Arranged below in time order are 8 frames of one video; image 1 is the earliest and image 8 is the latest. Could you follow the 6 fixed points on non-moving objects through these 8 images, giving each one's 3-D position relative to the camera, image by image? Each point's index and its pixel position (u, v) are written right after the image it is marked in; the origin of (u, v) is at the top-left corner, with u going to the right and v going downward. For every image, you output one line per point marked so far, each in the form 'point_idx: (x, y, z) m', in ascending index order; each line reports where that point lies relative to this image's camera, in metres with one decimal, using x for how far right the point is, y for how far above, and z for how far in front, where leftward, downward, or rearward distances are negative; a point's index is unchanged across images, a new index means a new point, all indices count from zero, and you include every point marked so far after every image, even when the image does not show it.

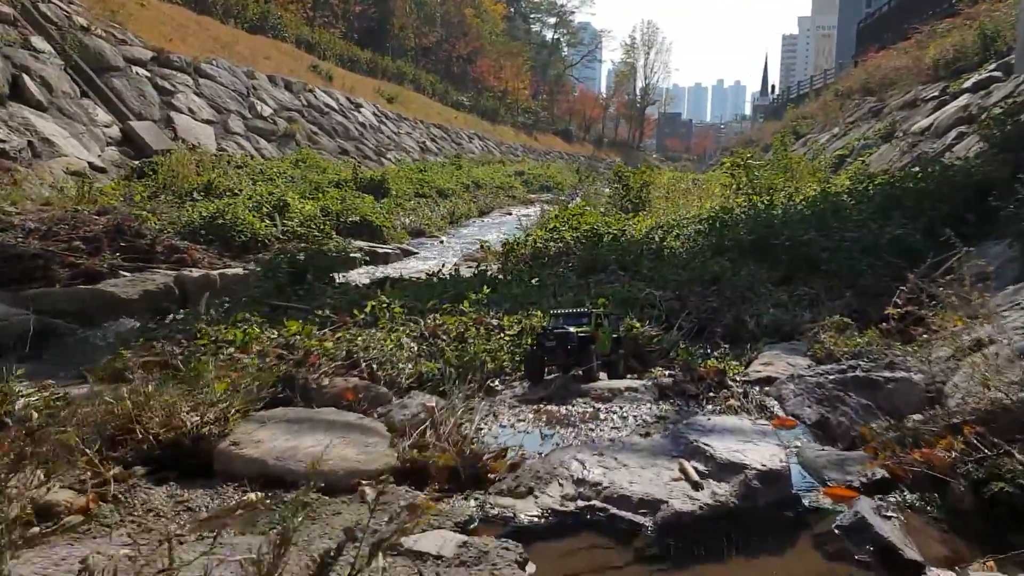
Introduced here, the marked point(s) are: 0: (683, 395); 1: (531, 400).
0: (+1.3, -0.8, +7.3) m
1: (+0.1, -0.8, +7.0) m
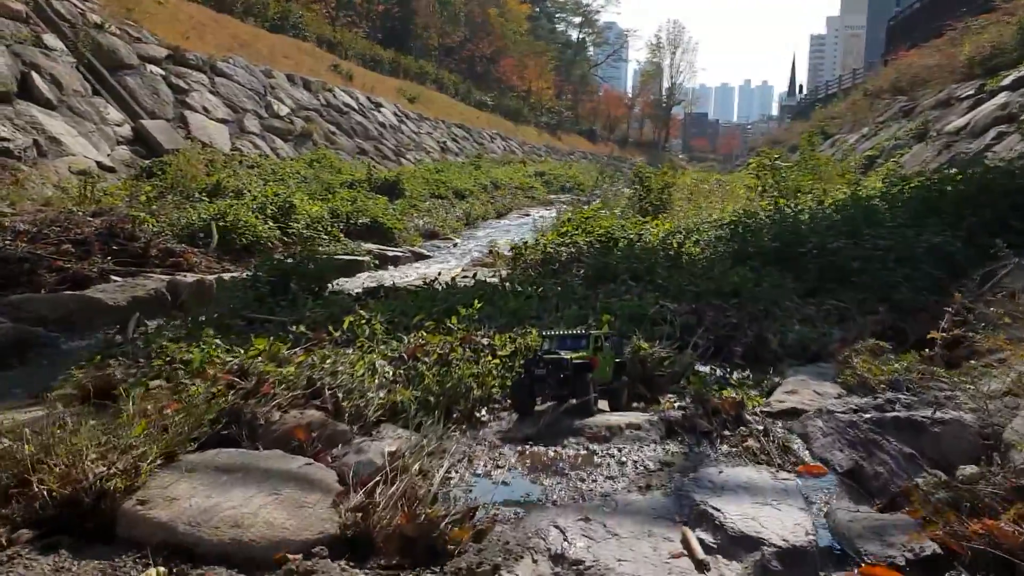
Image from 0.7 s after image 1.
0: (+1.2, -1.0, +6.4) m
1: (0.0, -1.0, +6.0) m
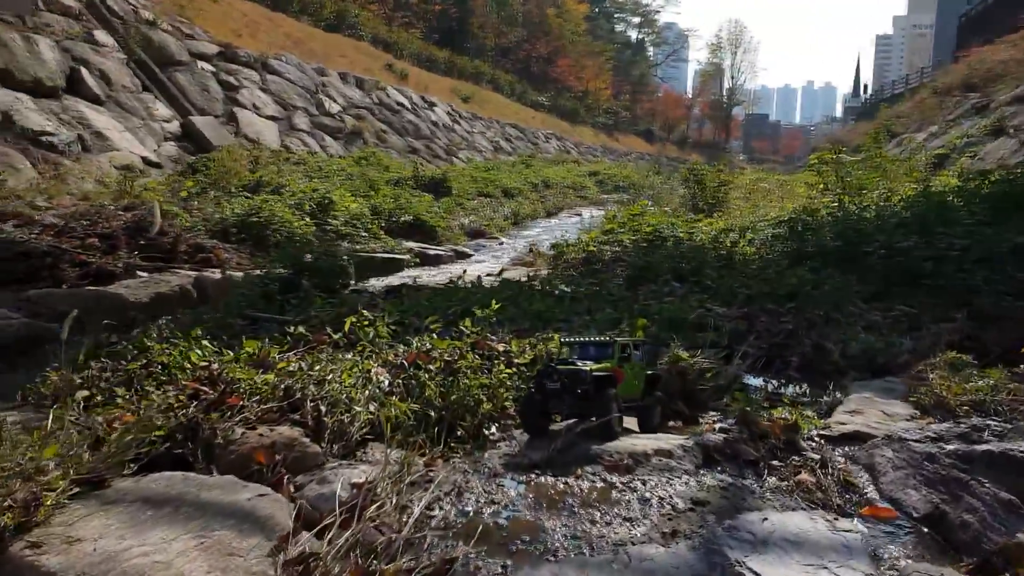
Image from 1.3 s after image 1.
0: (+1.3, -1.0, +5.3) m
1: (0.0, -0.9, +5.1) m
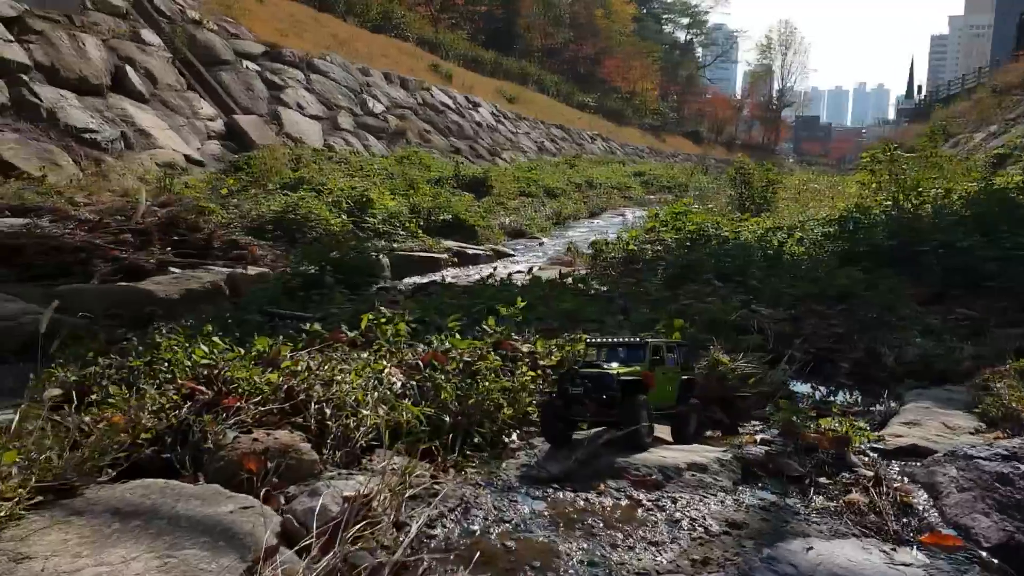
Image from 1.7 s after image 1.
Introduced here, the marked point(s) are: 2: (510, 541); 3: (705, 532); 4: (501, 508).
0: (+1.3, -1.0, +4.8) m
1: (+0.1, -0.9, +4.6) m
2: (0.0, -1.0, +3.8) m
3: (+0.8, -1.0, +4.0) m
4: (0.0, -1.0, +4.2) m
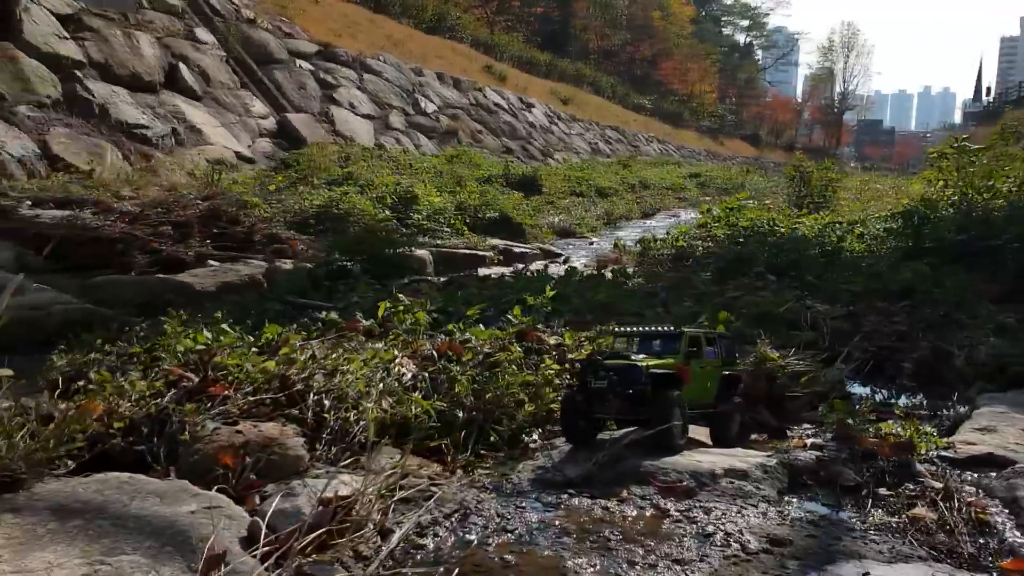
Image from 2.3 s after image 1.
0: (+1.4, -0.9, +4.2) m
1: (+0.2, -0.8, +4.0) m
2: (0.0, -0.9, +3.3) m
3: (+0.8, -0.9, +3.4) m
4: (0.0, -0.9, +3.6) m
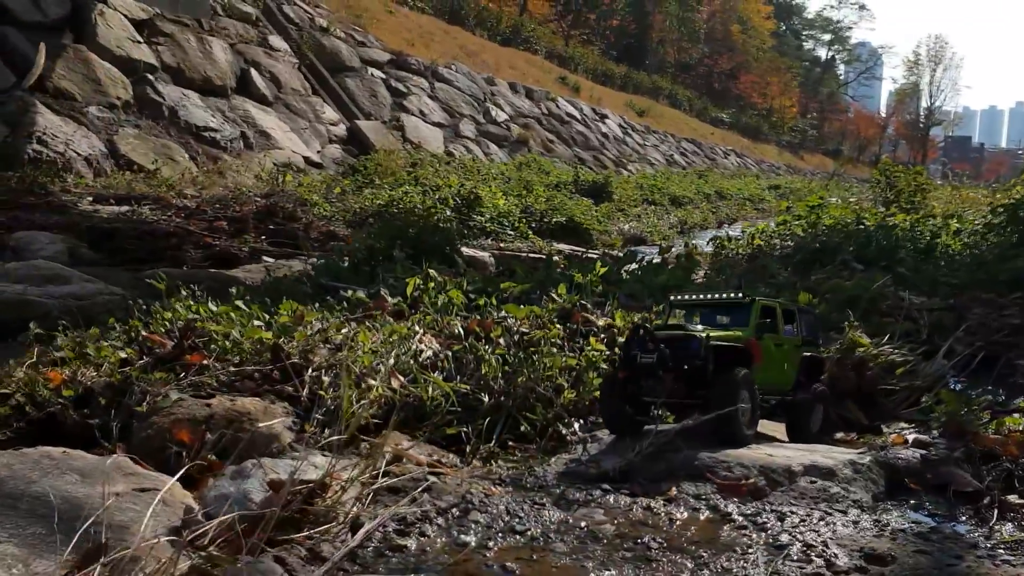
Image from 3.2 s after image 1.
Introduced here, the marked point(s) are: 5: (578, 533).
0: (+1.5, -0.7, +3.3) m
1: (+0.2, -0.6, +3.2) m
2: (0.0, -0.7, +2.5) m
3: (+0.8, -0.7, +2.5) m
4: (0.0, -0.7, +2.8) m
5: (+0.2, -0.7, +2.7) m
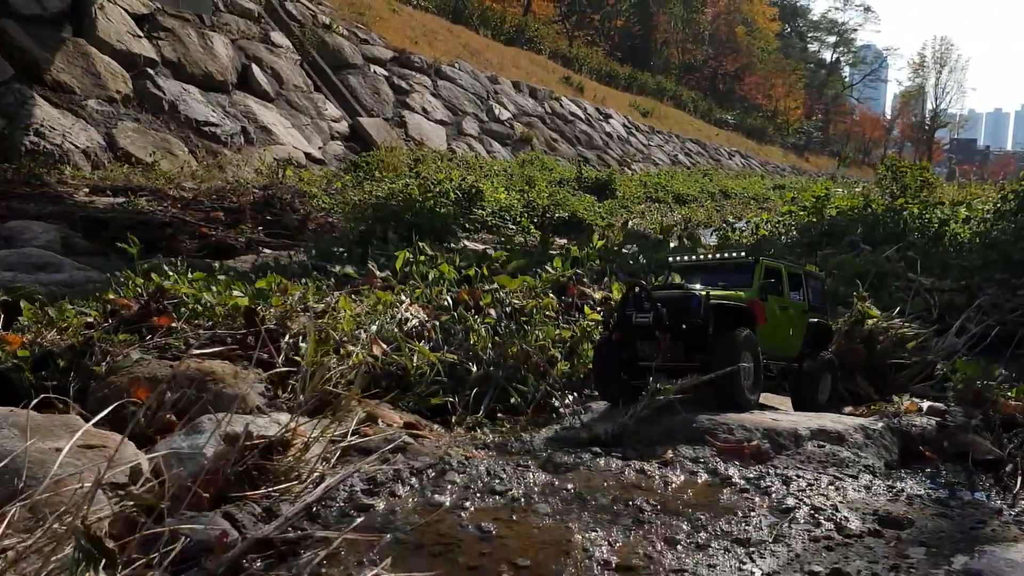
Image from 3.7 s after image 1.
0: (+1.4, -0.6, +3.0) m
1: (+0.2, -0.5, +3.0) m
2: (0.0, -0.6, +2.2) m
3: (+0.8, -0.6, +2.3) m
4: (0.0, -0.5, +2.6) m
5: (+0.1, -0.5, +2.5) m
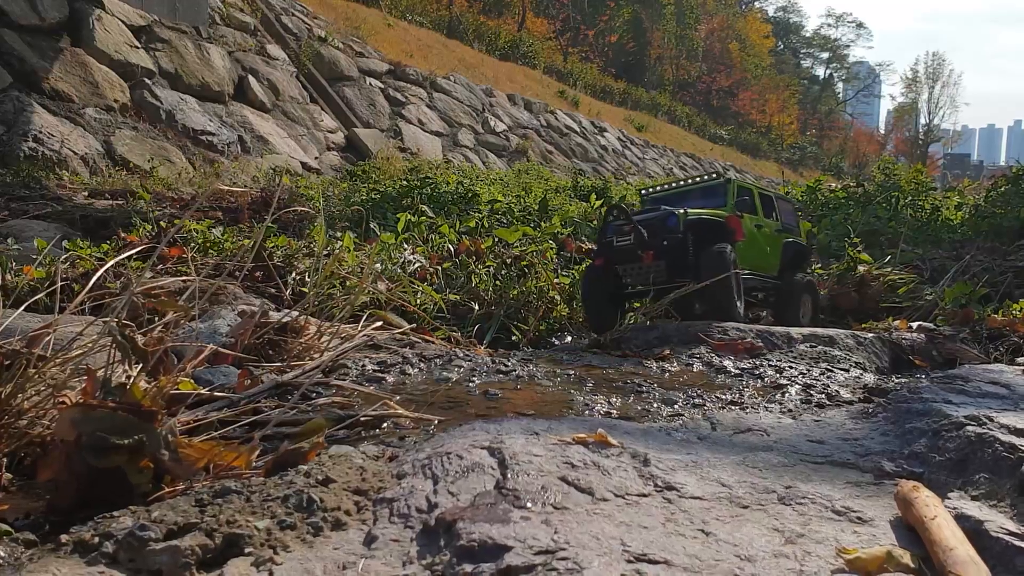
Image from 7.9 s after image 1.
0: (+1.4, -0.3, +3.2) m
1: (+0.2, -0.2, +3.1) m
2: (0.0, -0.3, +2.3) m
3: (+0.8, -0.3, +2.4) m
4: (0.0, -0.2, +2.7) m
5: (+0.2, -0.2, +2.6) m
